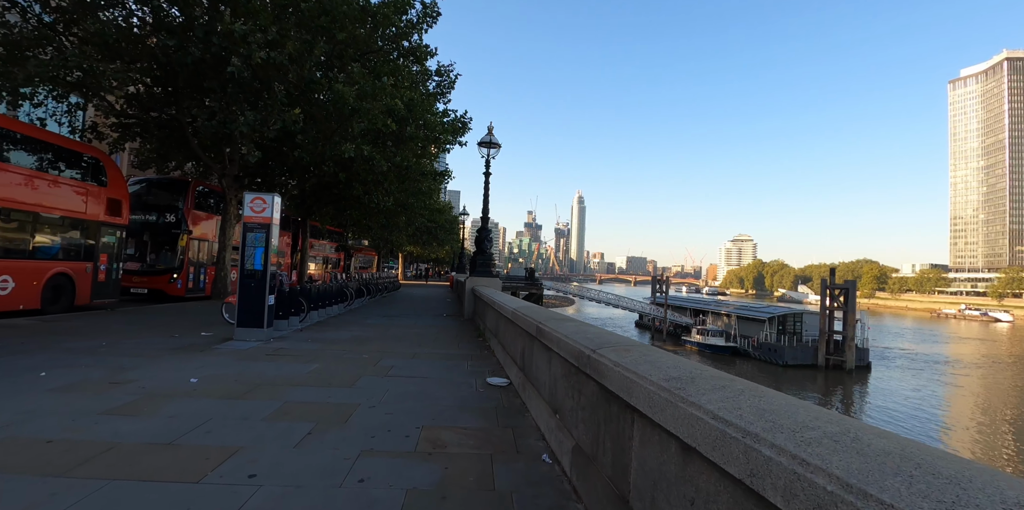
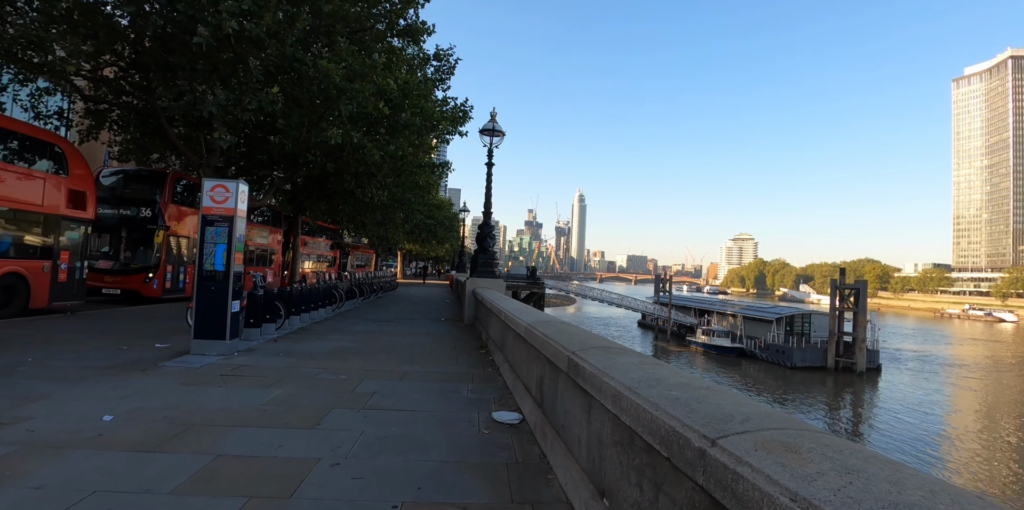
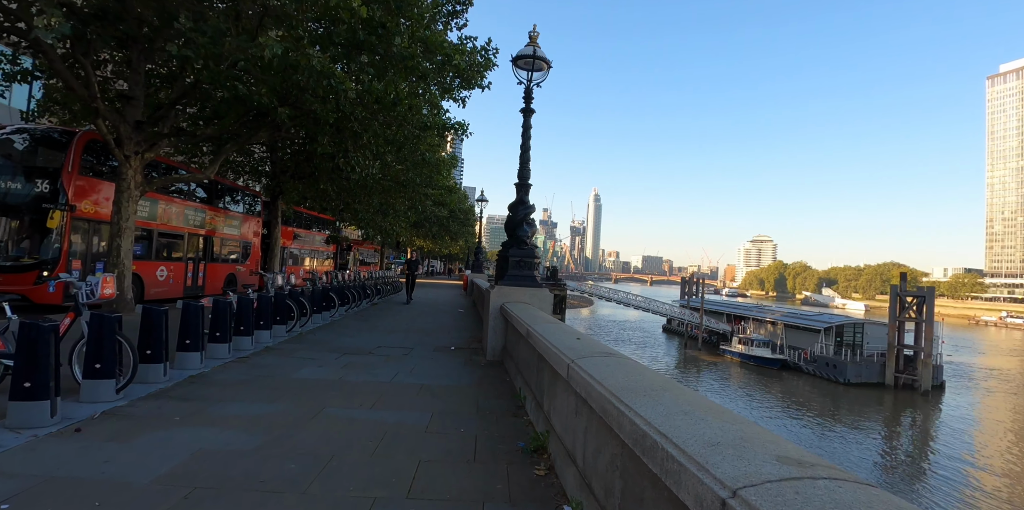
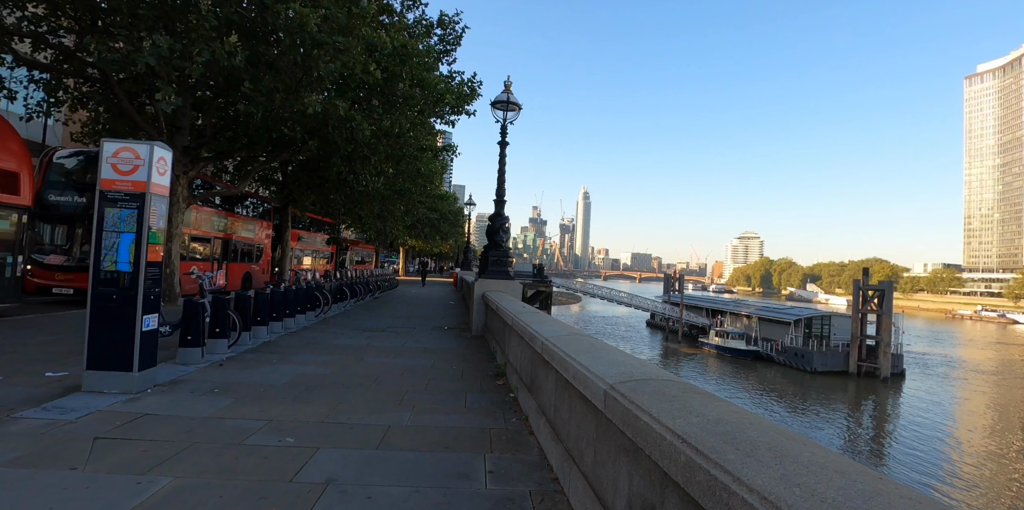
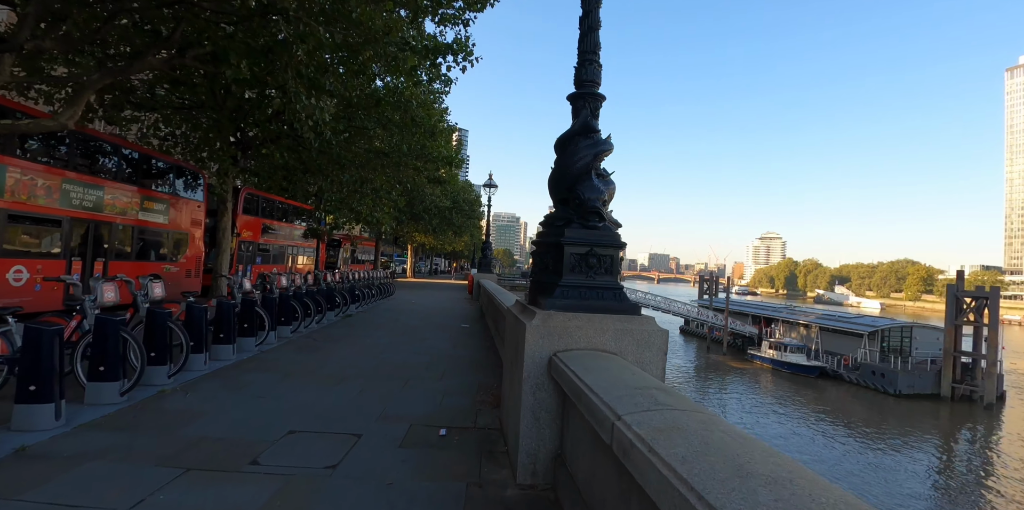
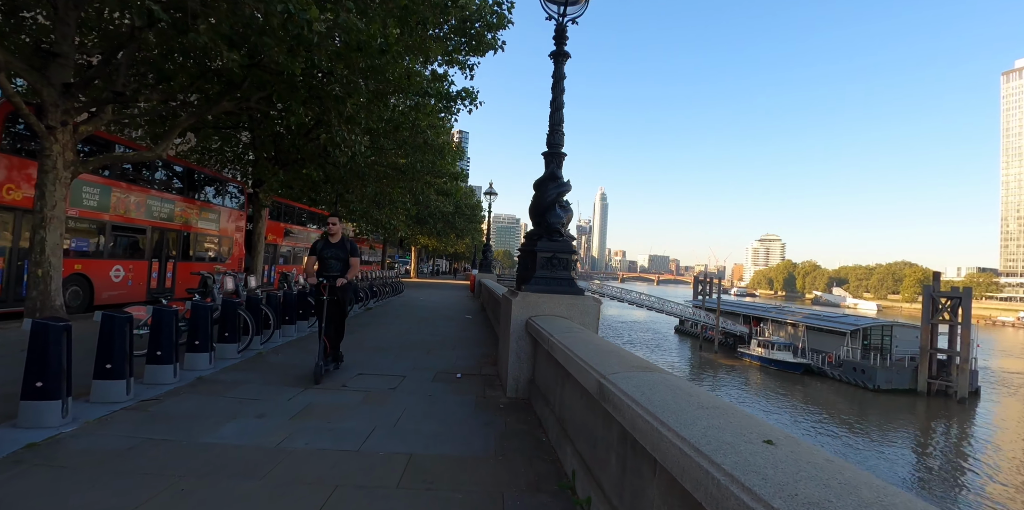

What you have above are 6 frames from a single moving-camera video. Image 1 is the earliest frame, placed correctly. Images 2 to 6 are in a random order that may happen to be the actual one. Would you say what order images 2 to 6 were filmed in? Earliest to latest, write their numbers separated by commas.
2, 4, 3, 6, 5
